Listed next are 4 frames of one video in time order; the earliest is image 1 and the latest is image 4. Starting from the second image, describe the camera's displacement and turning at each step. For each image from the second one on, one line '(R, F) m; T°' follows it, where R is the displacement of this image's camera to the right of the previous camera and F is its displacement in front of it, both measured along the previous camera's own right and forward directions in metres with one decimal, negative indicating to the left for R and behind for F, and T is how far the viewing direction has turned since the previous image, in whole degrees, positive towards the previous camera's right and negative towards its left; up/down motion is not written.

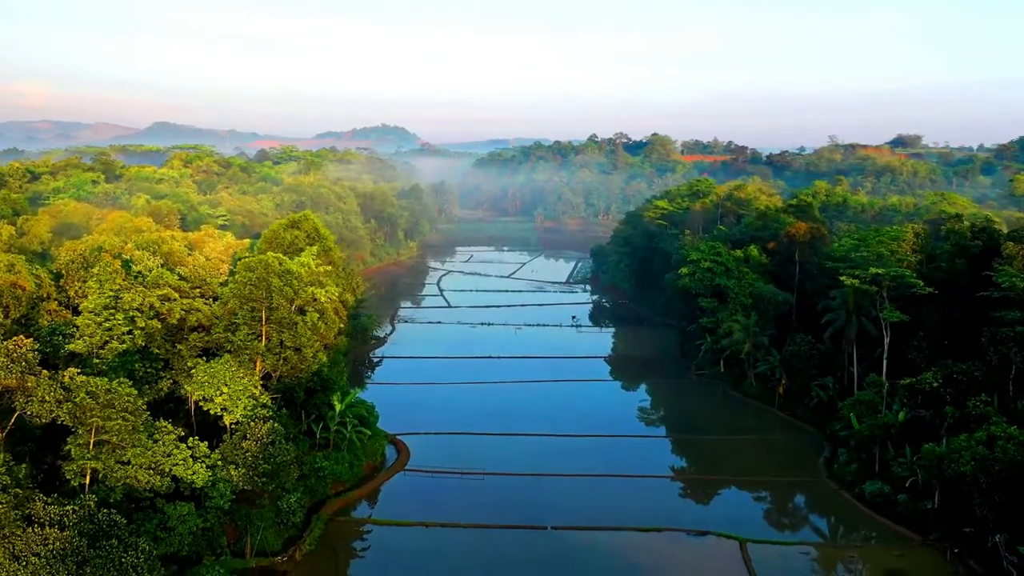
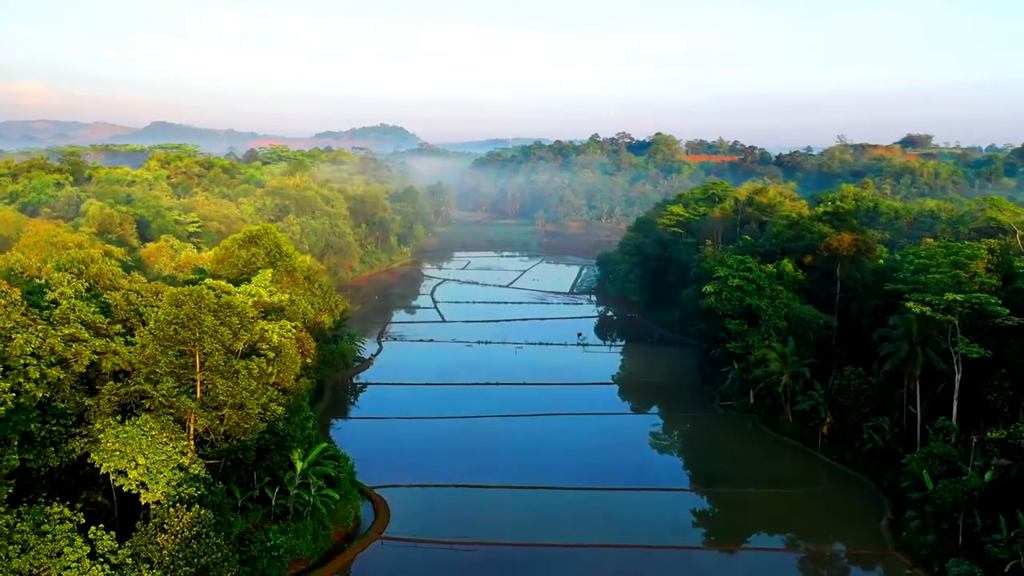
(0.0, +4.3) m; 0°
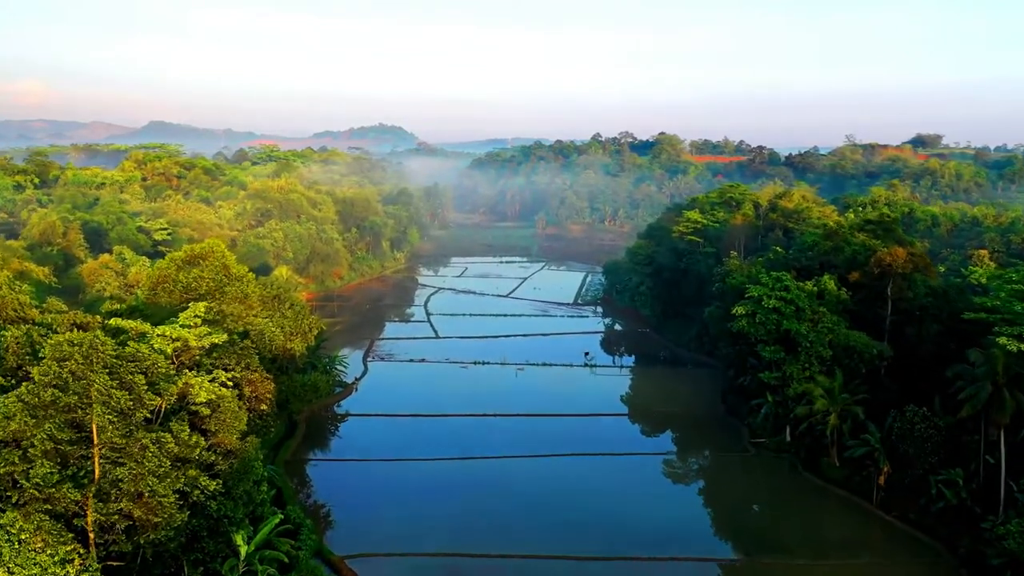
(0.0, +4.0) m; 0°
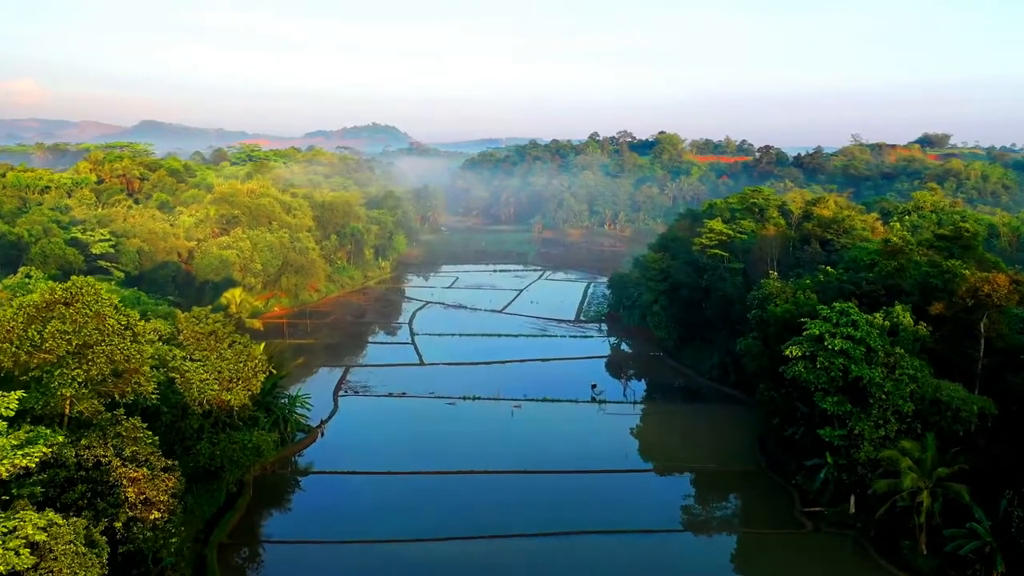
(-0.1, +5.3) m; 0°
